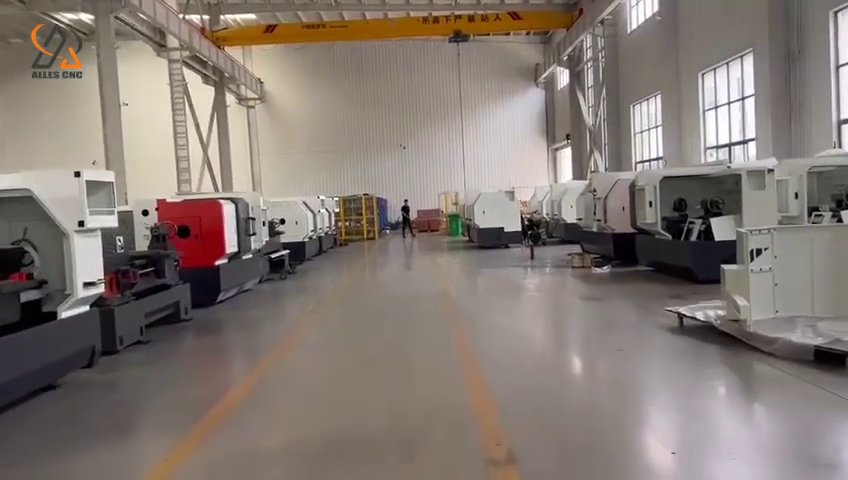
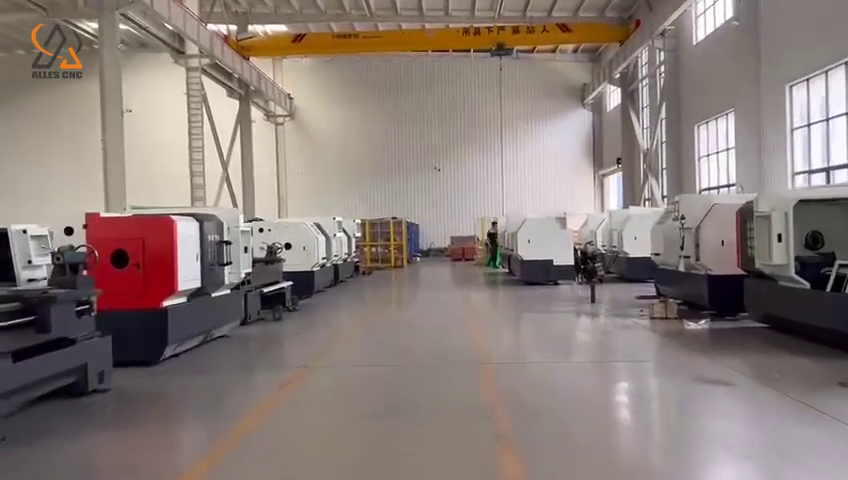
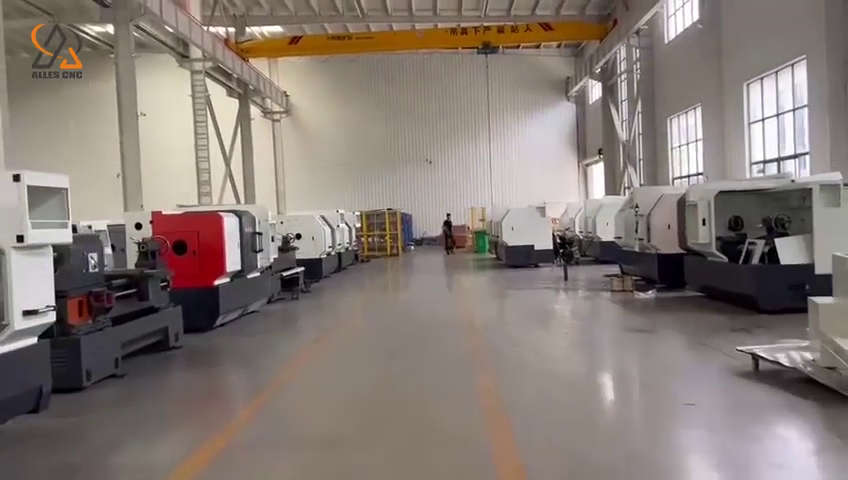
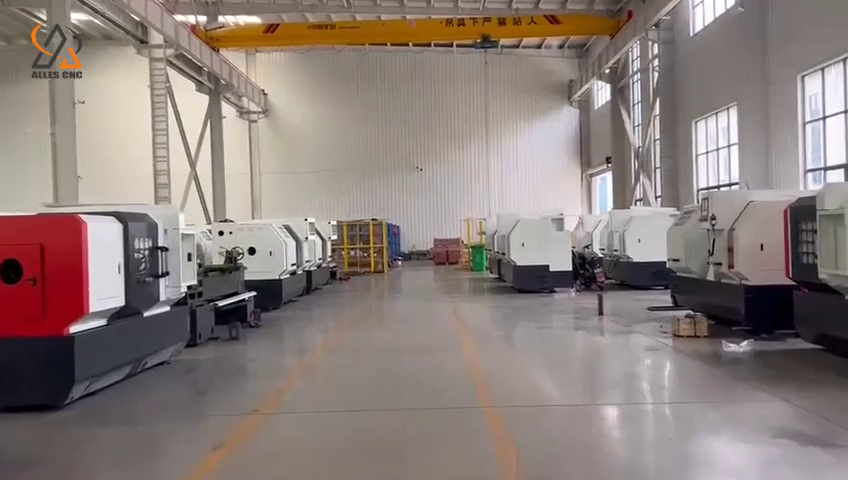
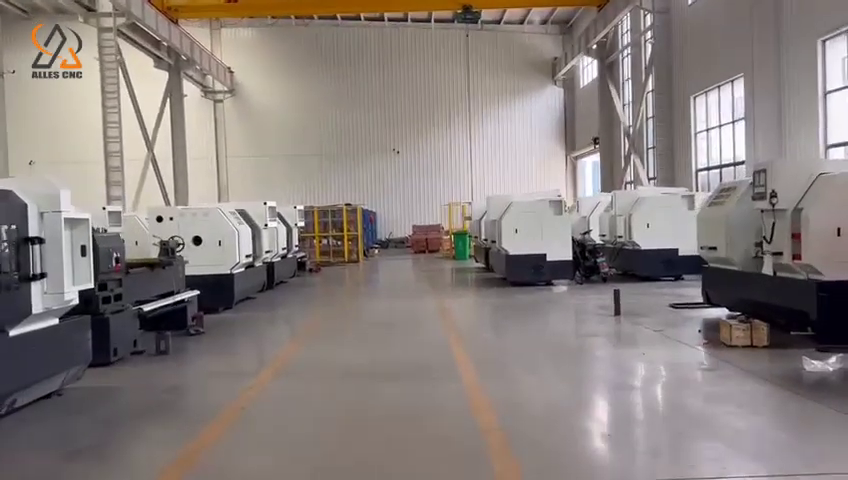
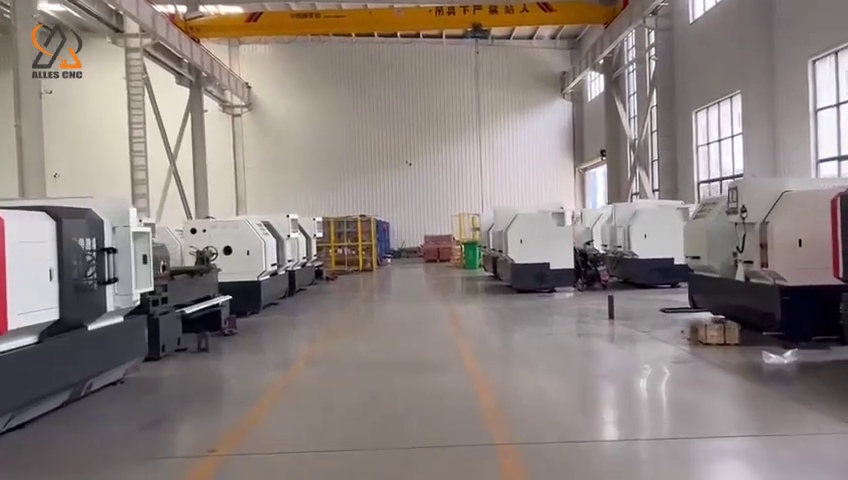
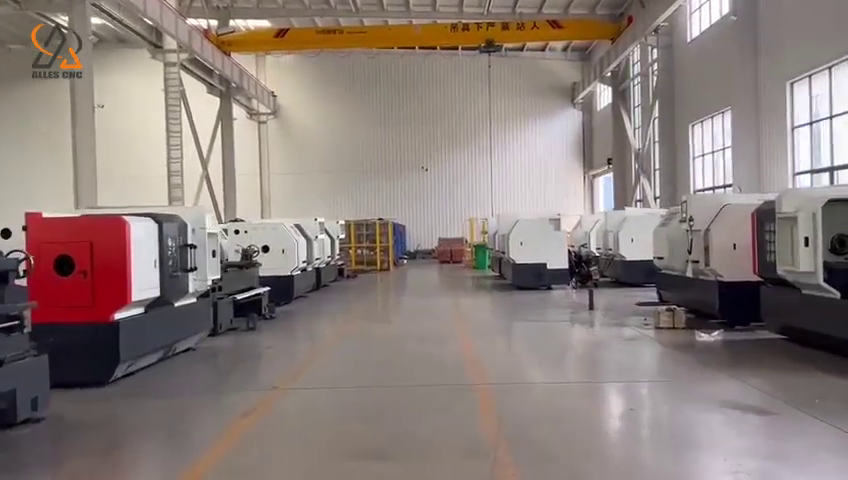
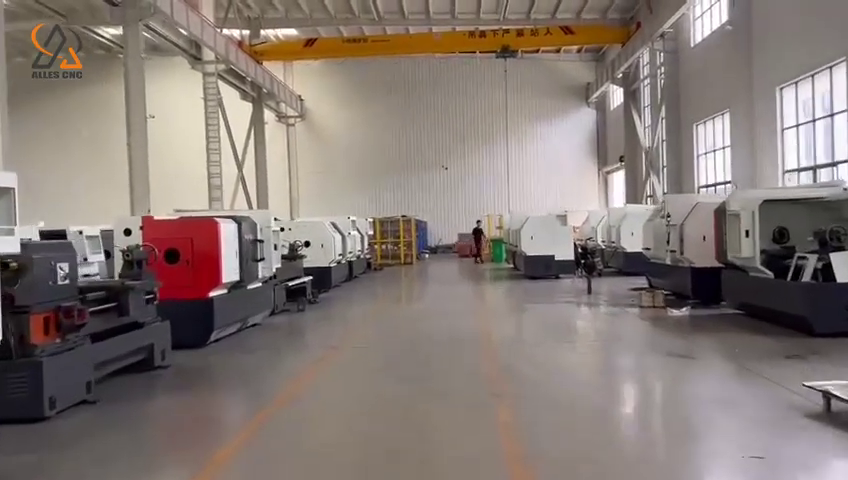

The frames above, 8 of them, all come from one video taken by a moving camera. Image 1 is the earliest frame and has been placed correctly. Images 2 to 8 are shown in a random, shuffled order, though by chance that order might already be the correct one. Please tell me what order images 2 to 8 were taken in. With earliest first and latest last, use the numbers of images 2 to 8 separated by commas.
3, 8, 2, 7, 4, 6, 5
